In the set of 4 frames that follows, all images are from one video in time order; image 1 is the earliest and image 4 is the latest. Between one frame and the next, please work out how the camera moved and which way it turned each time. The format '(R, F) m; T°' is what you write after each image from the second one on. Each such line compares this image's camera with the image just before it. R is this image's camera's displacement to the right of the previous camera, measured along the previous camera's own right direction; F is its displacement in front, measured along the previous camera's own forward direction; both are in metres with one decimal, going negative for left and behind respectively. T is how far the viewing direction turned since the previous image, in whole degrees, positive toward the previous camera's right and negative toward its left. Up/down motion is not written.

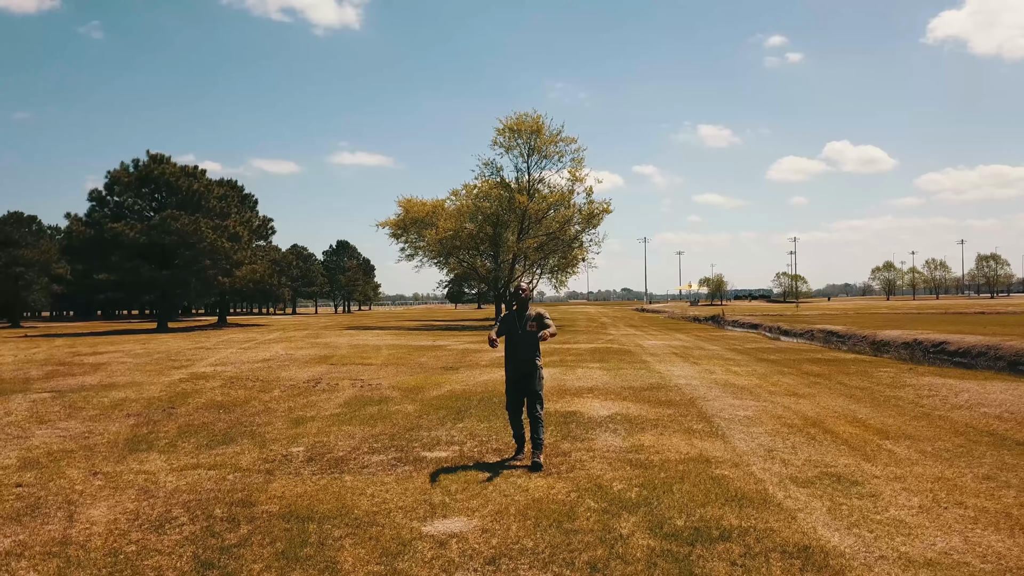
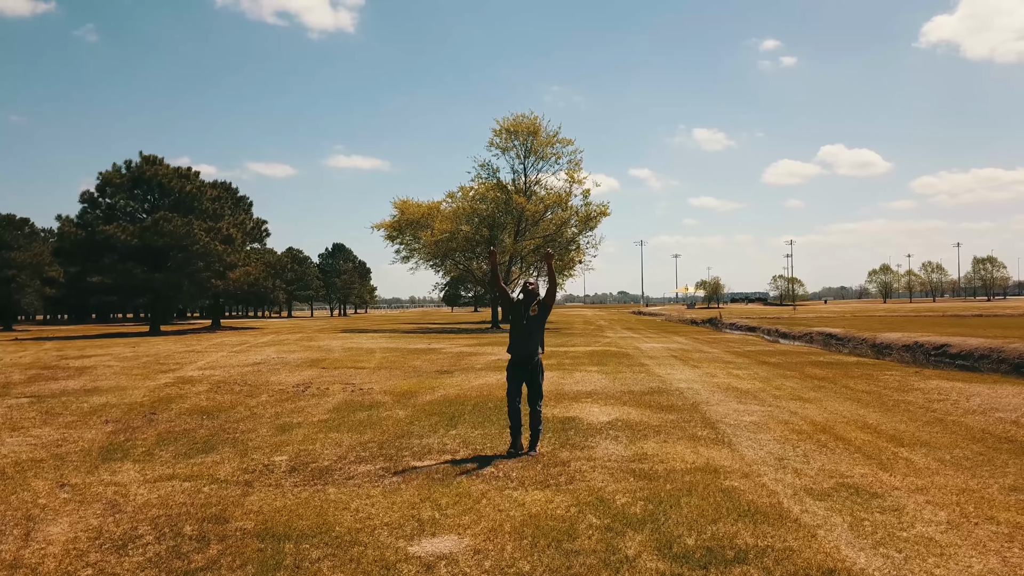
(0.0, +0.5) m; 0°
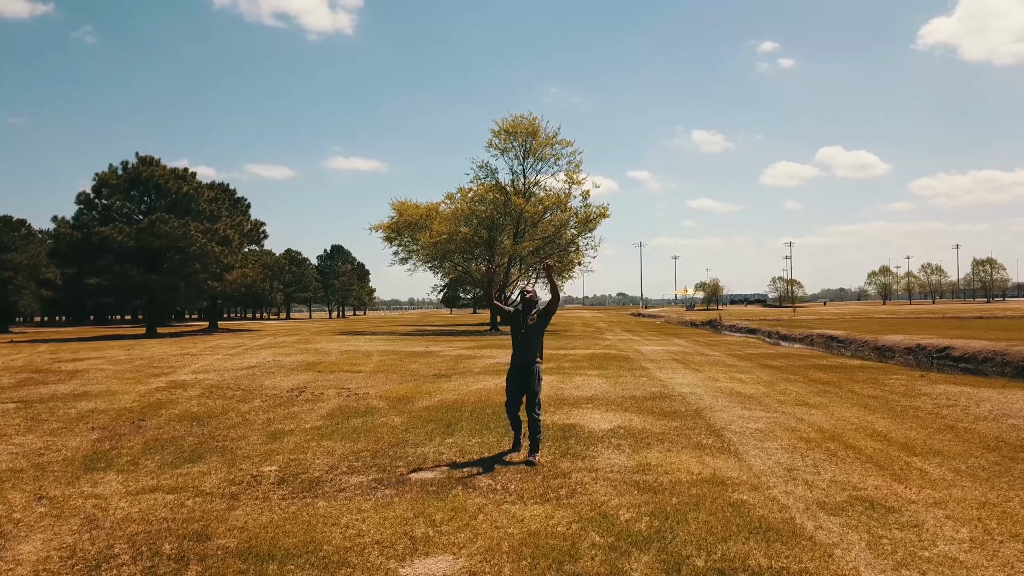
(0.0, +0.3) m; 0°
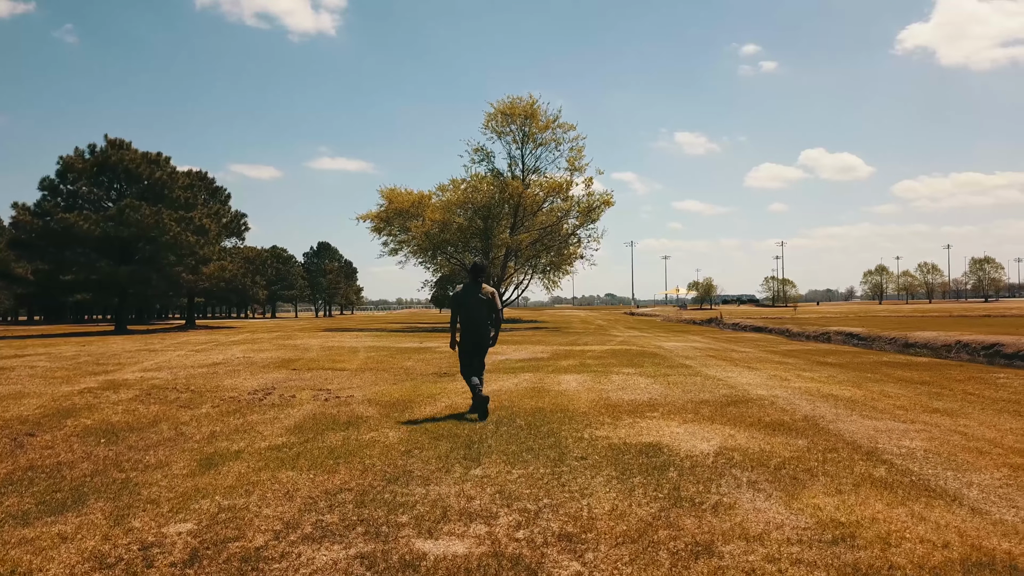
(-0.7, +3.4) m; +1°
